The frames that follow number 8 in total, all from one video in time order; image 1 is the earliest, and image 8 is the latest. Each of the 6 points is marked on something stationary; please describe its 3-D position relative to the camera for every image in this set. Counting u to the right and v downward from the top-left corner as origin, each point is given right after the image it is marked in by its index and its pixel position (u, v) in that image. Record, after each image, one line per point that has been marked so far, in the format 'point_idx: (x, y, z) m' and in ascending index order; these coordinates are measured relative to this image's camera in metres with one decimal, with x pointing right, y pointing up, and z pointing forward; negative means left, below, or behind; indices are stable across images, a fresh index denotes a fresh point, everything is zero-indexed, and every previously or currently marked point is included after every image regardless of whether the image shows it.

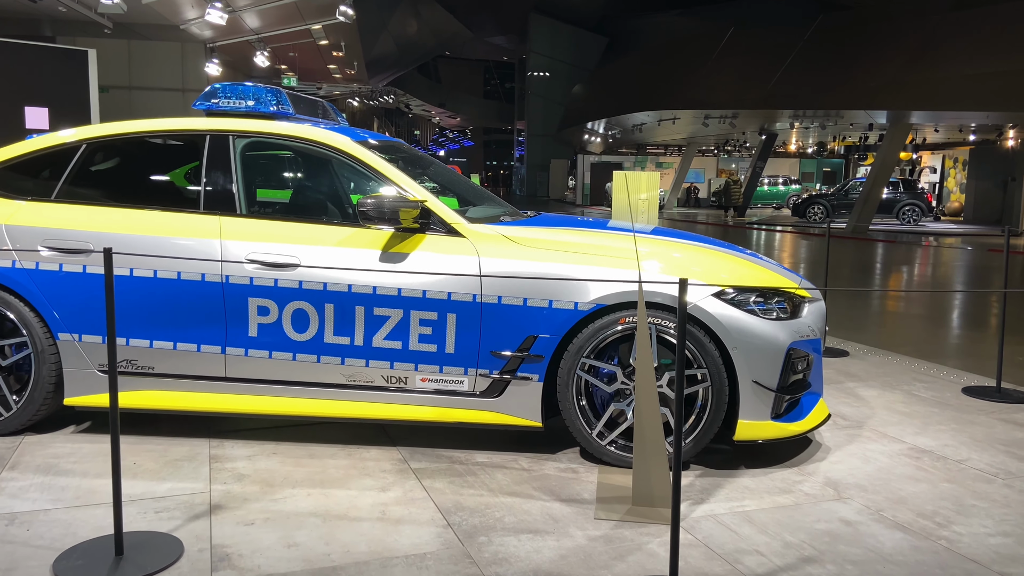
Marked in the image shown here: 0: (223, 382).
0: (-1.3, -0.4, +3.6) m
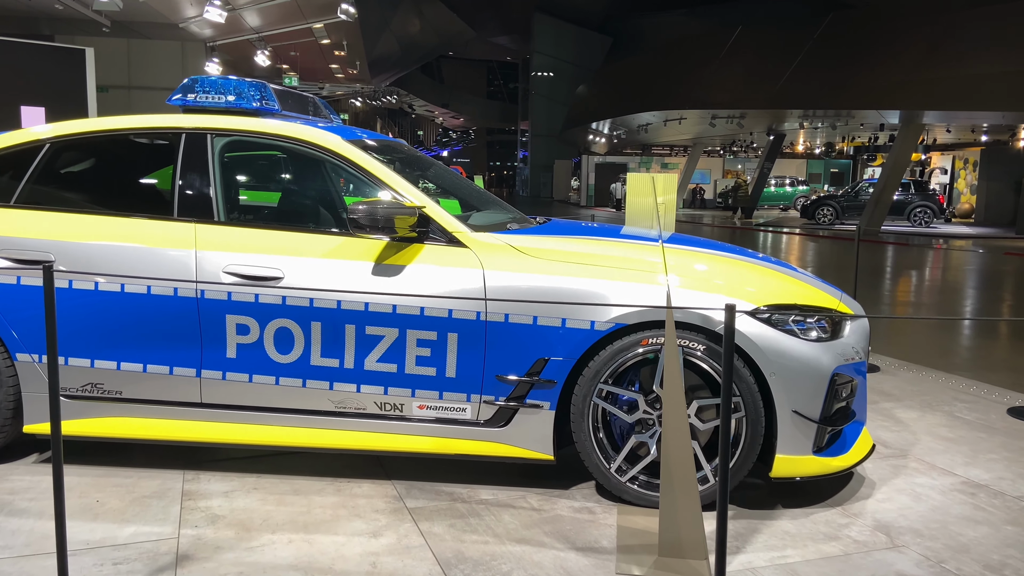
0: (-1.2, -0.5, +3.3) m
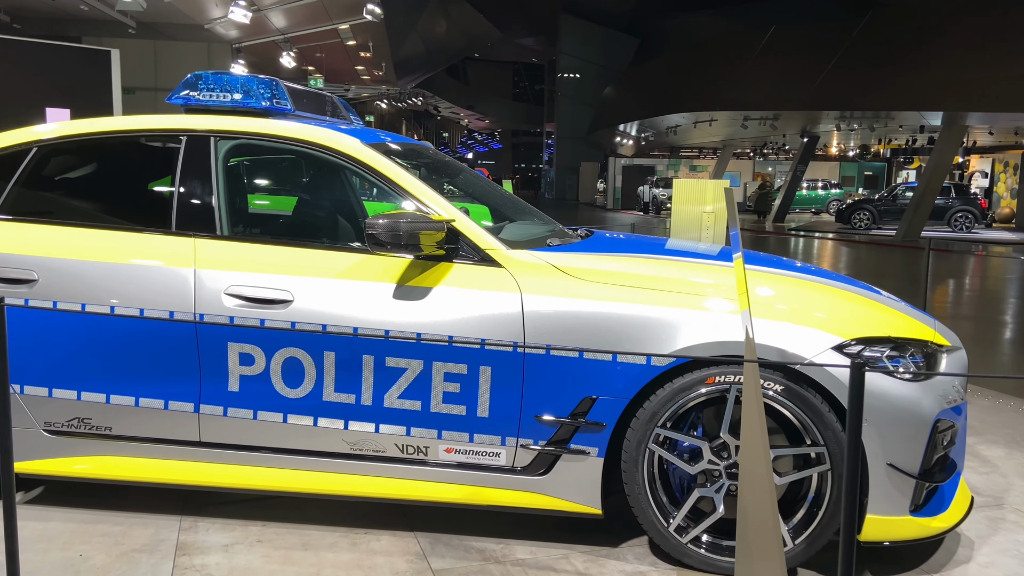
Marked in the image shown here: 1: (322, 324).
0: (-1.1, -0.6, +2.9) m
1: (-0.6, -0.1, +2.8) m
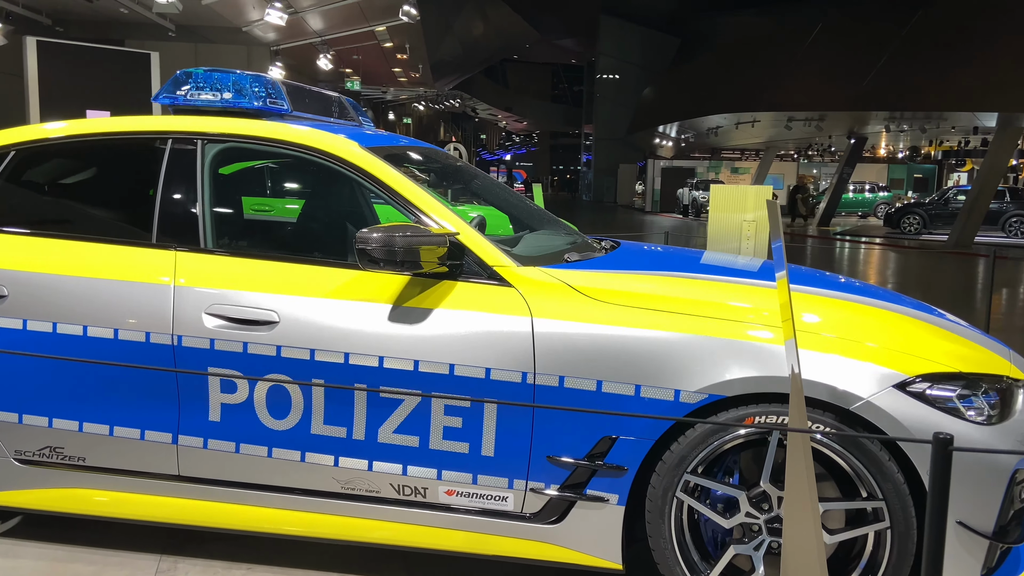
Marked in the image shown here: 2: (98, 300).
0: (-1.1, -0.6, +2.6) m
1: (-0.6, -0.2, +2.5) m
2: (-1.3, 0.0, +2.6) m
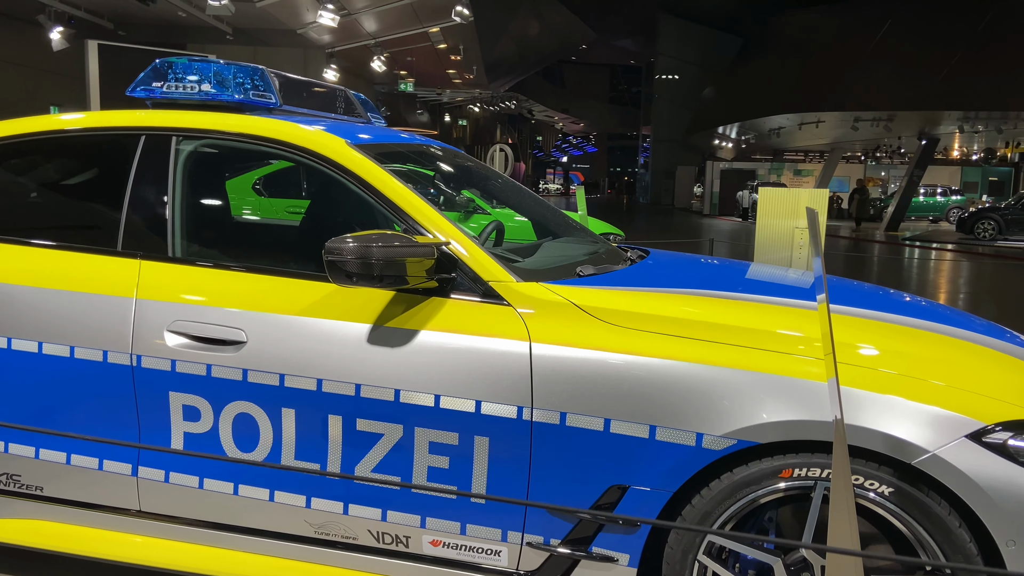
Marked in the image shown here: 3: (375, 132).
0: (-1.1, -0.7, +2.3) m
1: (-0.6, -0.2, +2.2) m
2: (-1.3, -0.1, +2.3) m
3: (-0.5, +0.6, +3.0) m
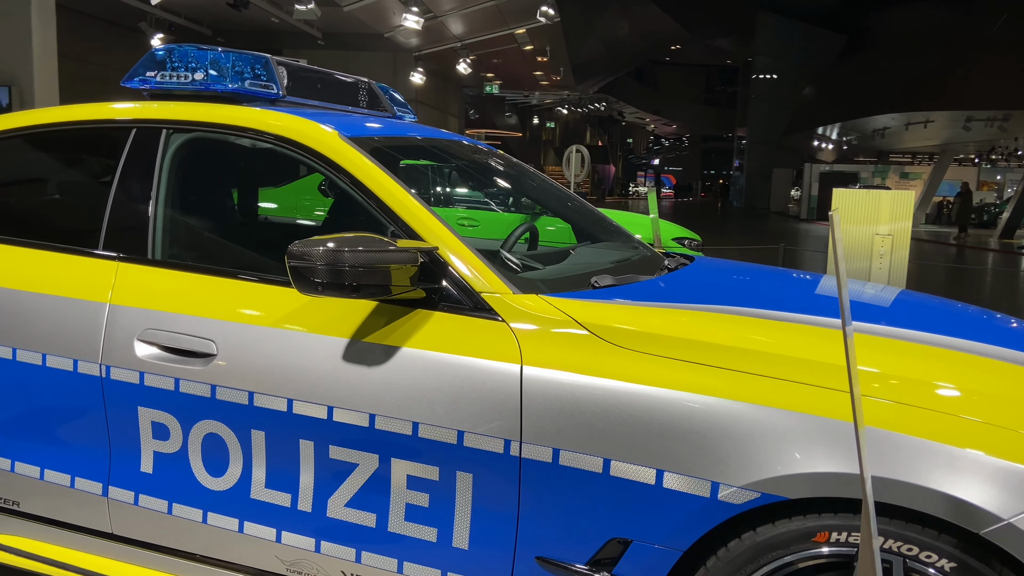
0: (-1.1, -0.7, +2.2) m
1: (-0.6, -0.2, +2.0) m
2: (-1.3, -0.1, +2.2) m
3: (-0.4, +0.5, +2.7) m
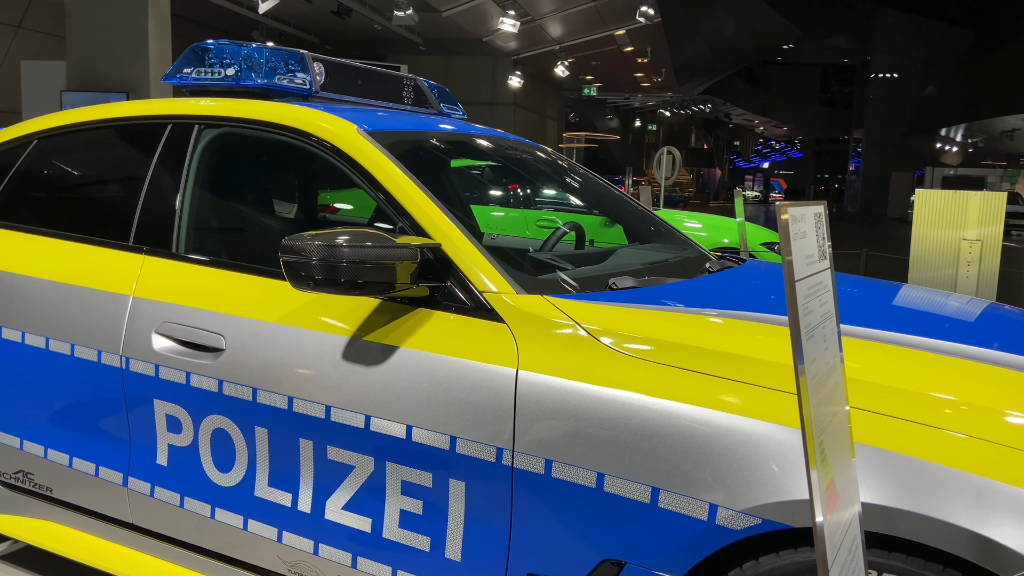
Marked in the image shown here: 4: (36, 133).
0: (-1.0, -0.7, +2.2) m
1: (-0.6, -0.2, +1.9) m
2: (-1.2, -0.1, +2.2) m
3: (-0.3, +0.6, +2.7) m
4: (-1.5, +0.5, +2.6) m
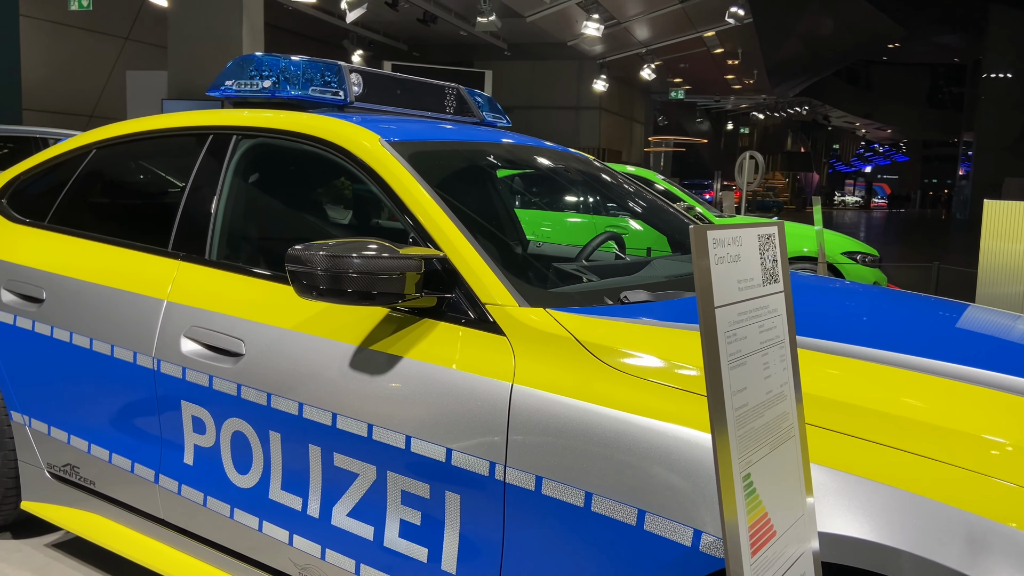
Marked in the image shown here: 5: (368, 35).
0: (-1.0, -0.7, +2.3) m
1: (-0.6, -0.3, +2.0) m
2: (-1.2, -0.1, +2.3) m
3: (-0.2, +0.5, +2.7) m
4: (-1.4, +0.5, +2.8) m
5: (-3.2, +5.6, +18.0) m
